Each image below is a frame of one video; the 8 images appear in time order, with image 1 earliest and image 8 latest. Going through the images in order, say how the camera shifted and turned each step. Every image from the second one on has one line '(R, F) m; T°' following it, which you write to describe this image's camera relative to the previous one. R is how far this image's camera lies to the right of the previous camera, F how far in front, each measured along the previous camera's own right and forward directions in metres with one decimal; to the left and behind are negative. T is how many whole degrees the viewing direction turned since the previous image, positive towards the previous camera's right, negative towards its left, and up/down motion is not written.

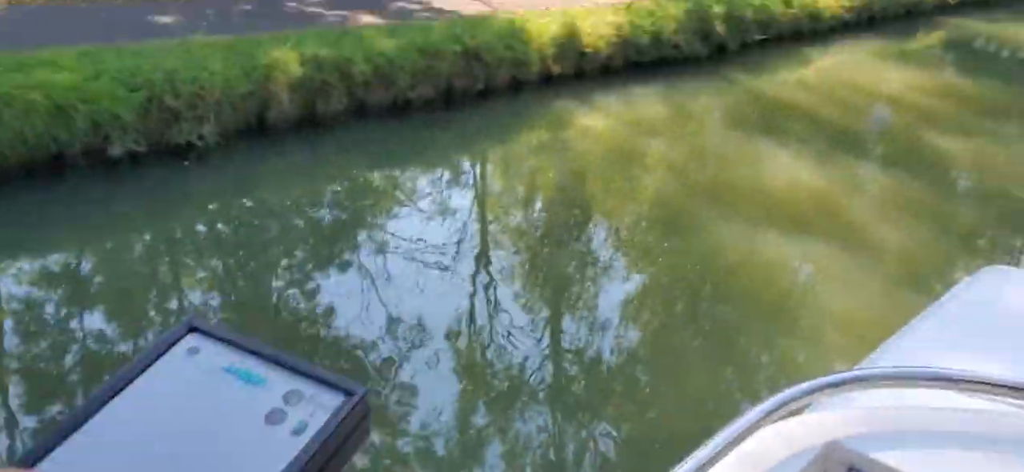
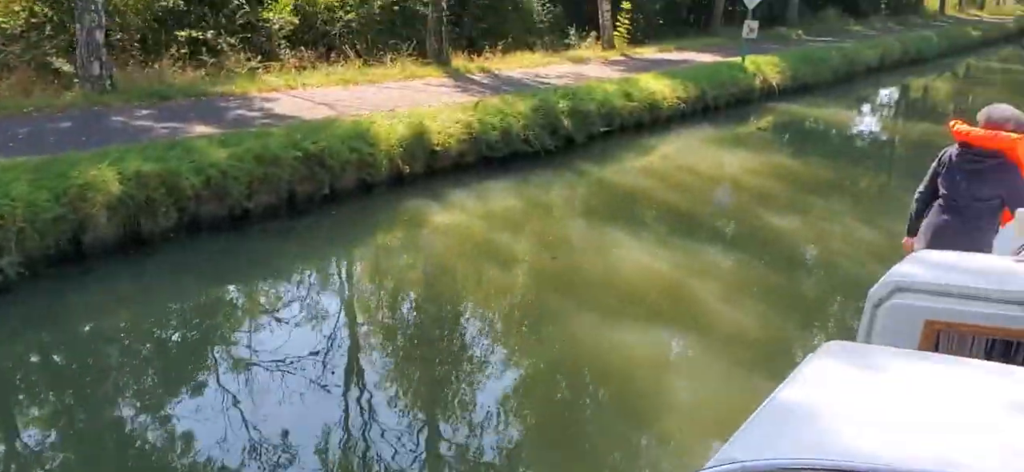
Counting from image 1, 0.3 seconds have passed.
(+0.2, +0.2) m; +9°
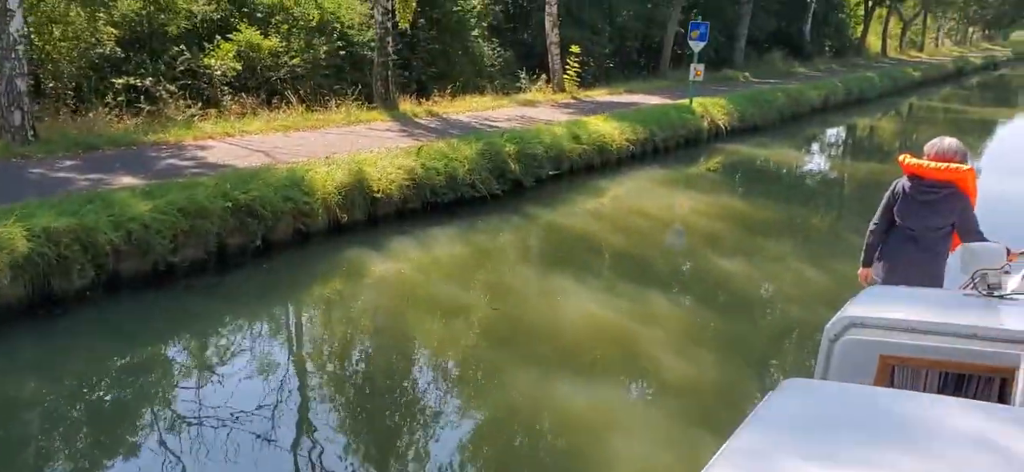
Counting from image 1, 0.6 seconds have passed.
(+0.2, +0.3) m; +3°
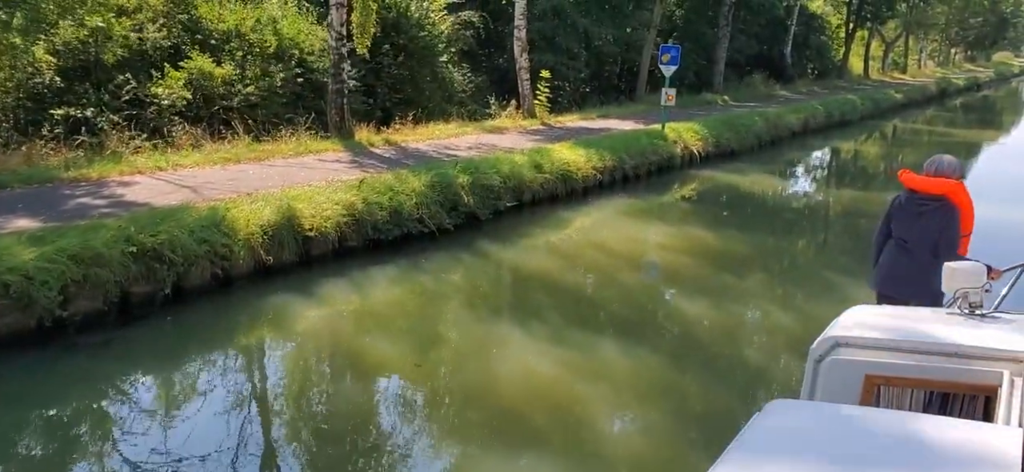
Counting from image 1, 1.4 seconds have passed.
(+0.5, +0.7) m; +1°
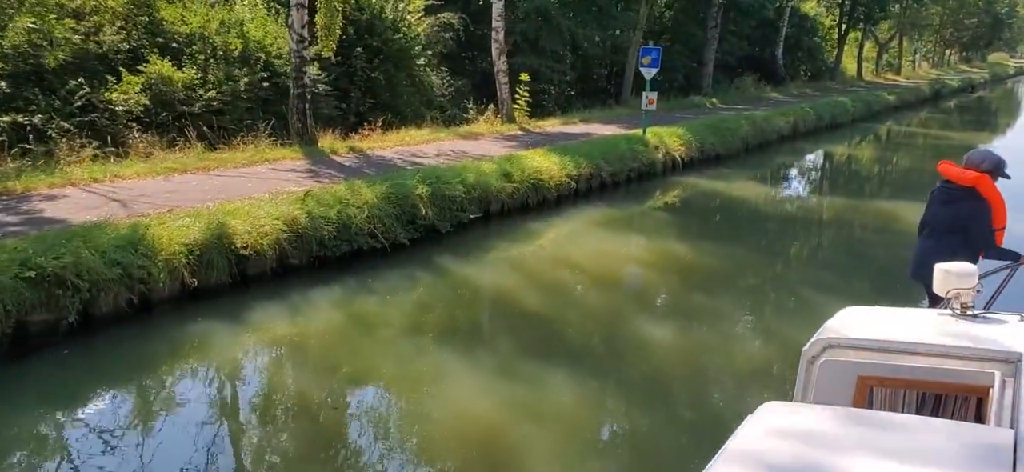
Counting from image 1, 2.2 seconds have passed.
(+0.5, +0.7) m; 0°
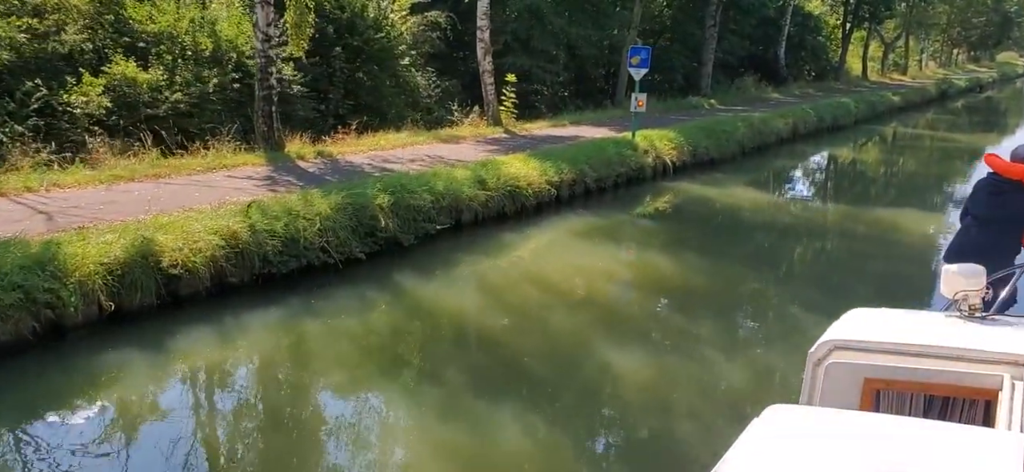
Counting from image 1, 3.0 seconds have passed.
(+0.5, +0.7) m; 0°
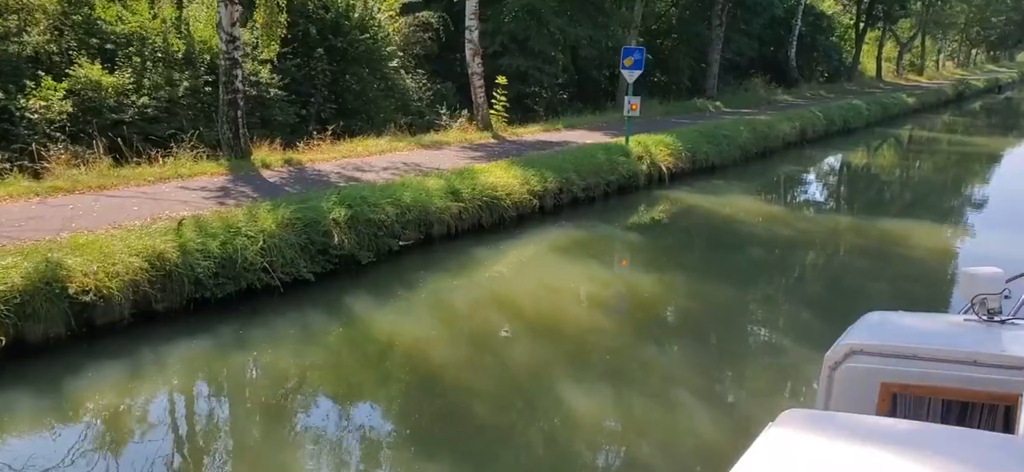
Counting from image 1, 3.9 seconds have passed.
(+0.5, +0.8) m; -1°
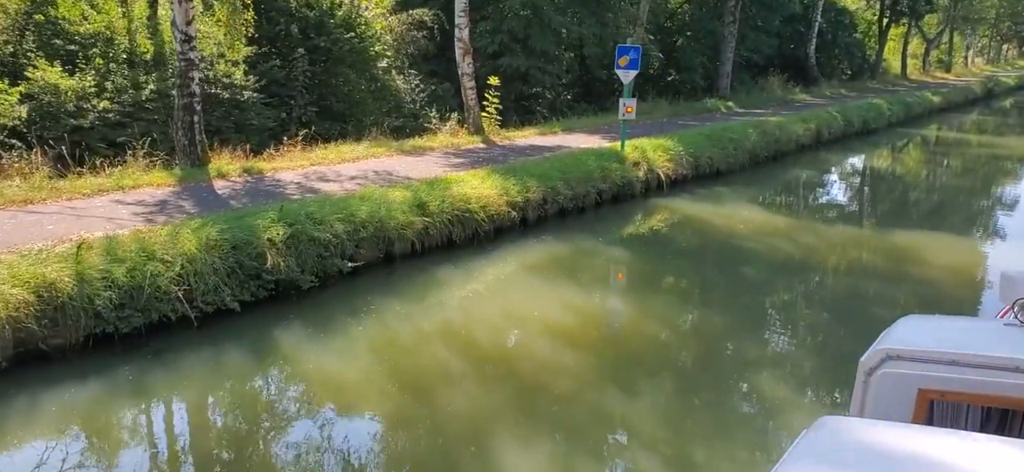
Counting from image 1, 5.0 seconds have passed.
(+0.6, +1.0) m; -2°
